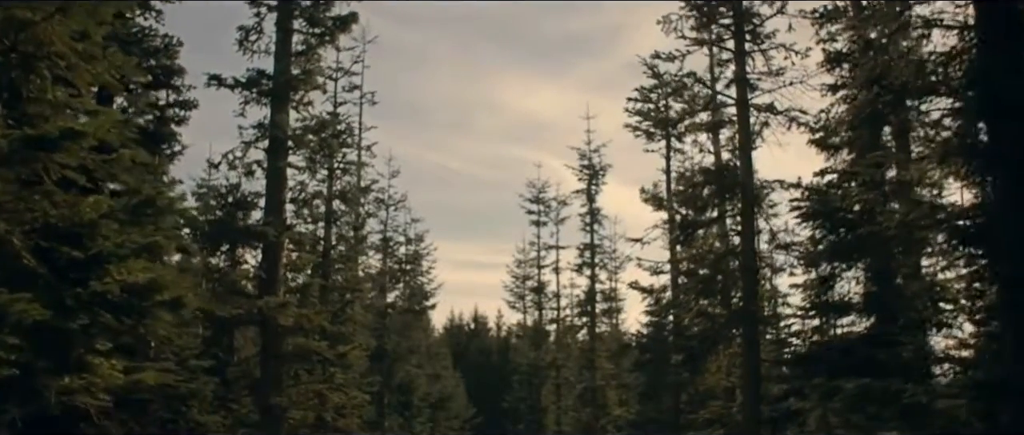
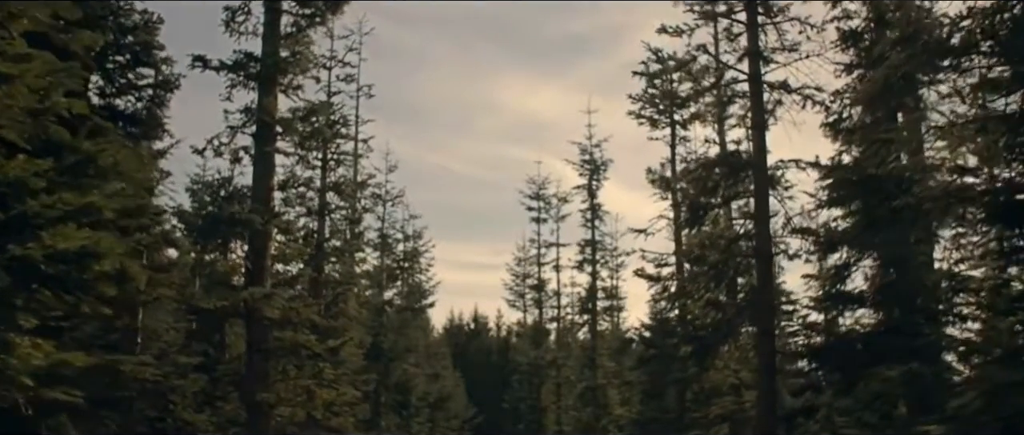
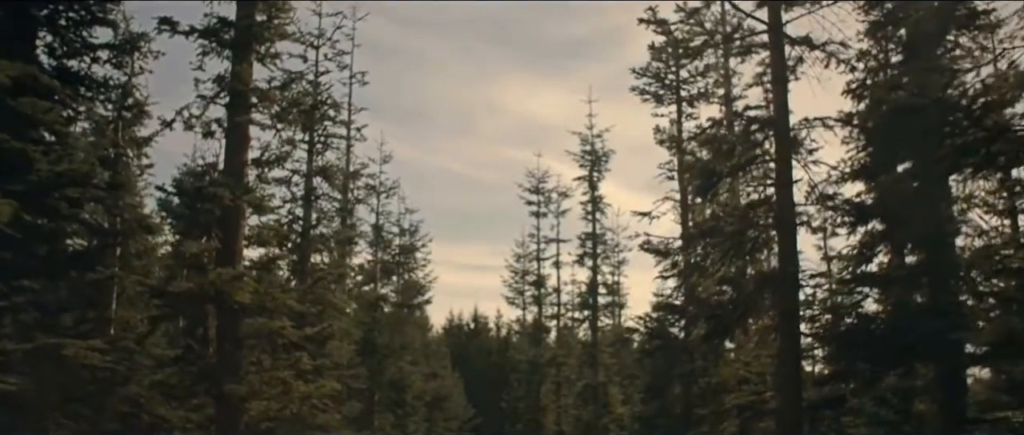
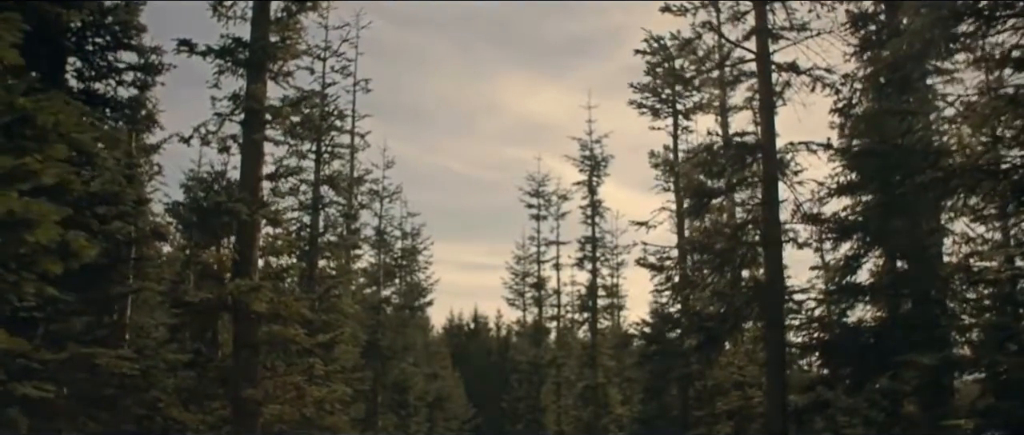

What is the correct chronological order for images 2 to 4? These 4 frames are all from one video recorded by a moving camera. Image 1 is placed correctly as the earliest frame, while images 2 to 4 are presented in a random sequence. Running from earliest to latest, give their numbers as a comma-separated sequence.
2, 4, 3
